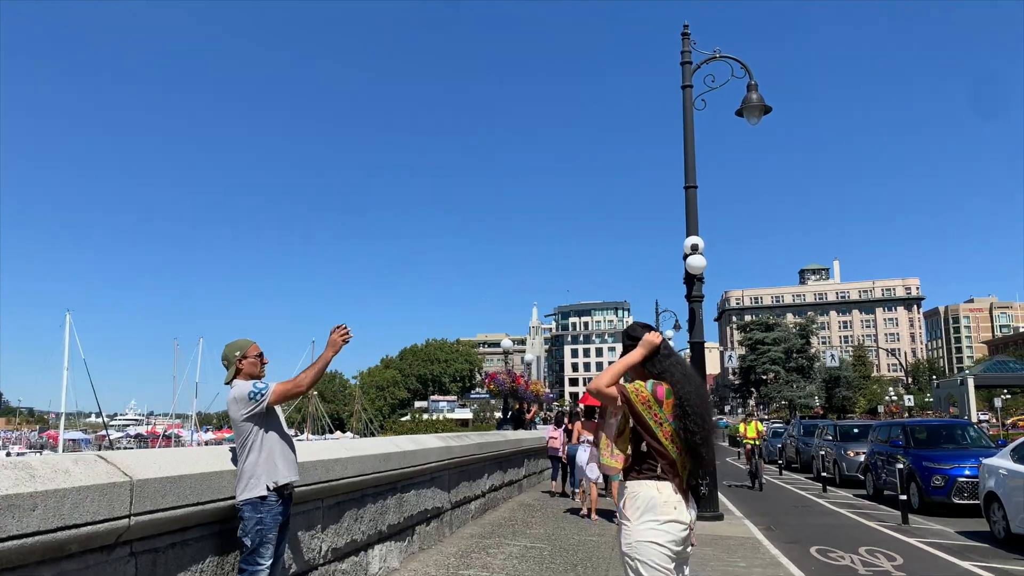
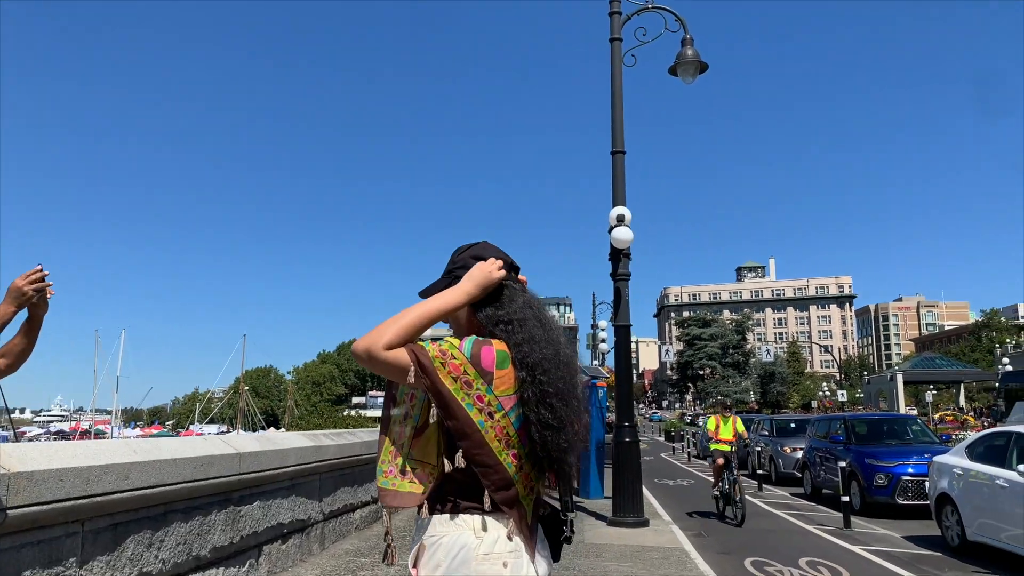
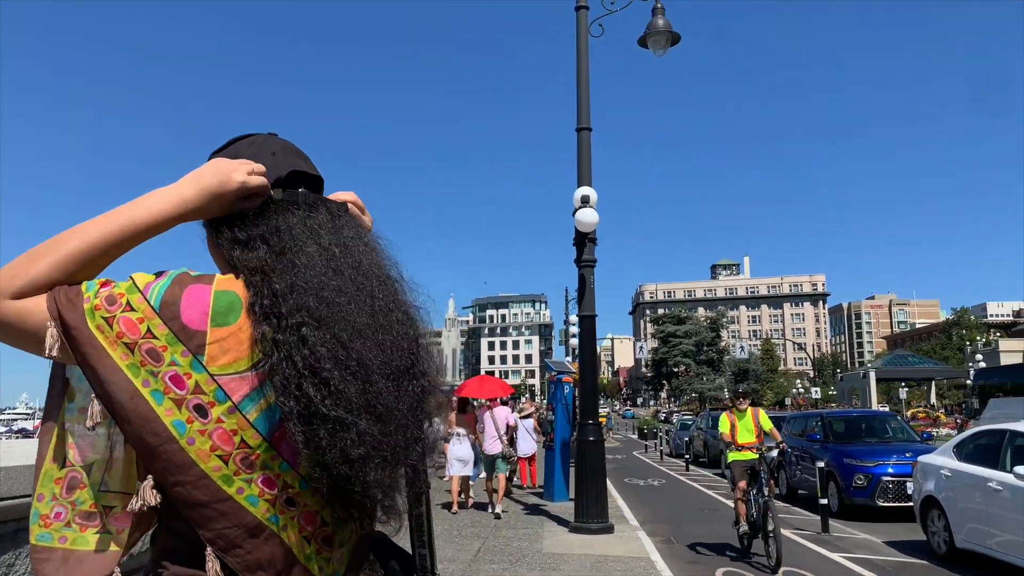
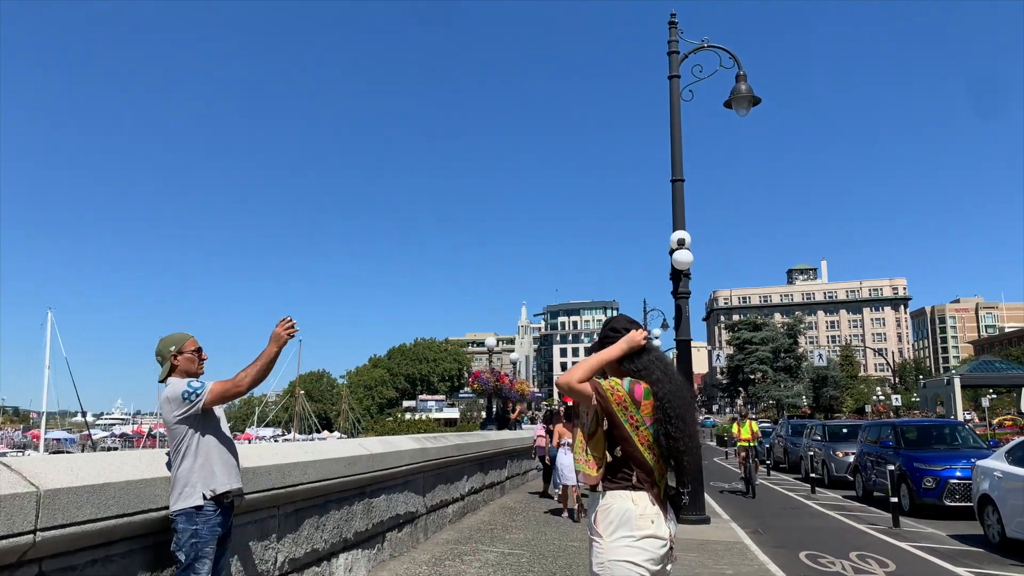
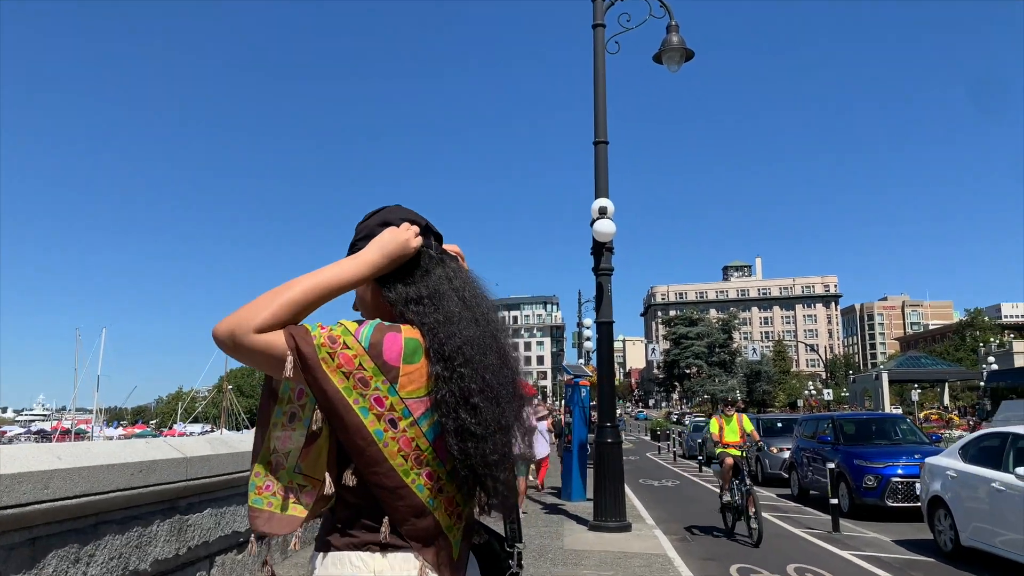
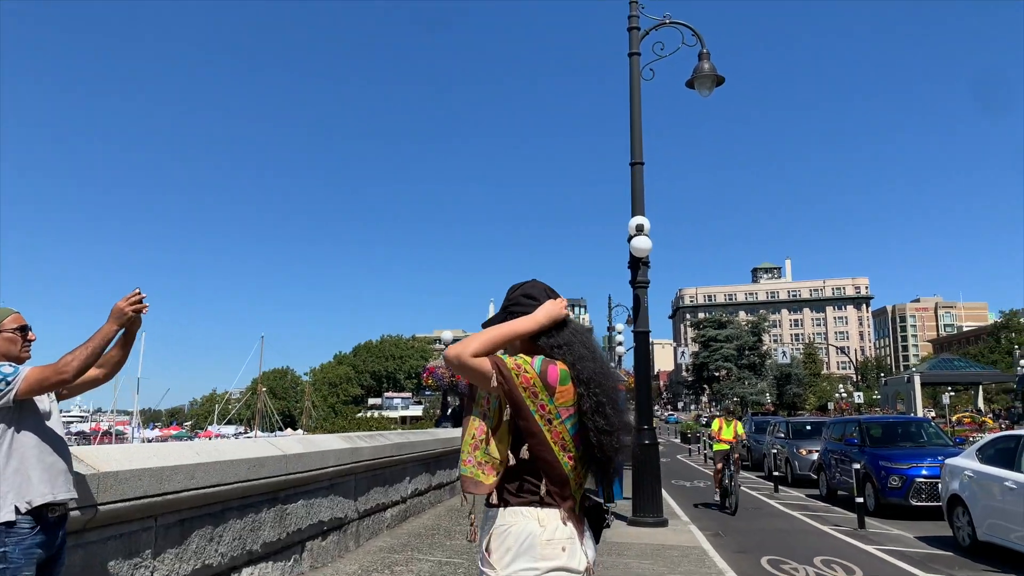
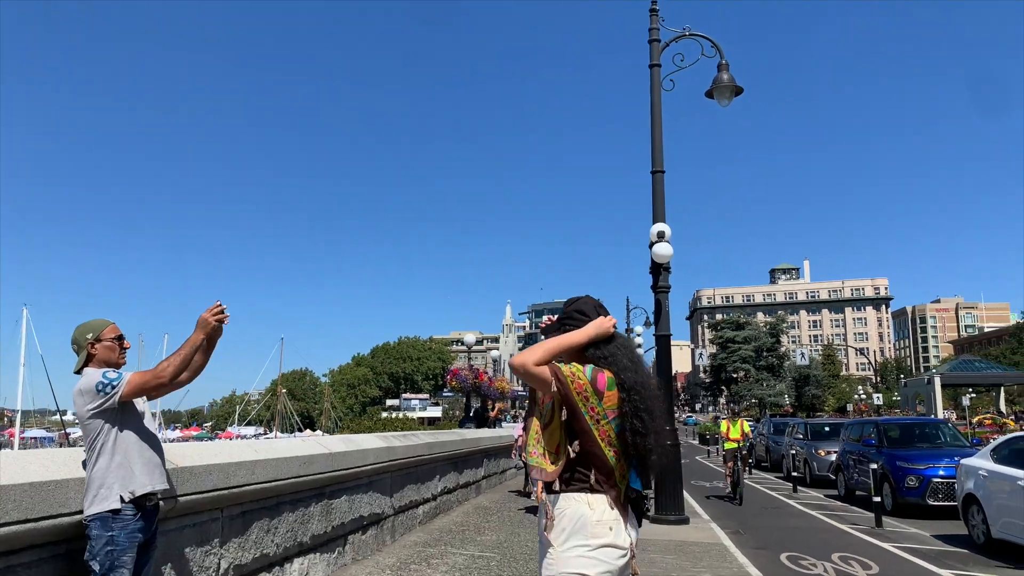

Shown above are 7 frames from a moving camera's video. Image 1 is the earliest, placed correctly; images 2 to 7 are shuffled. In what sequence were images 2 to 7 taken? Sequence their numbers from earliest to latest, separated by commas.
4, 7, 6, 2, 5, 3
